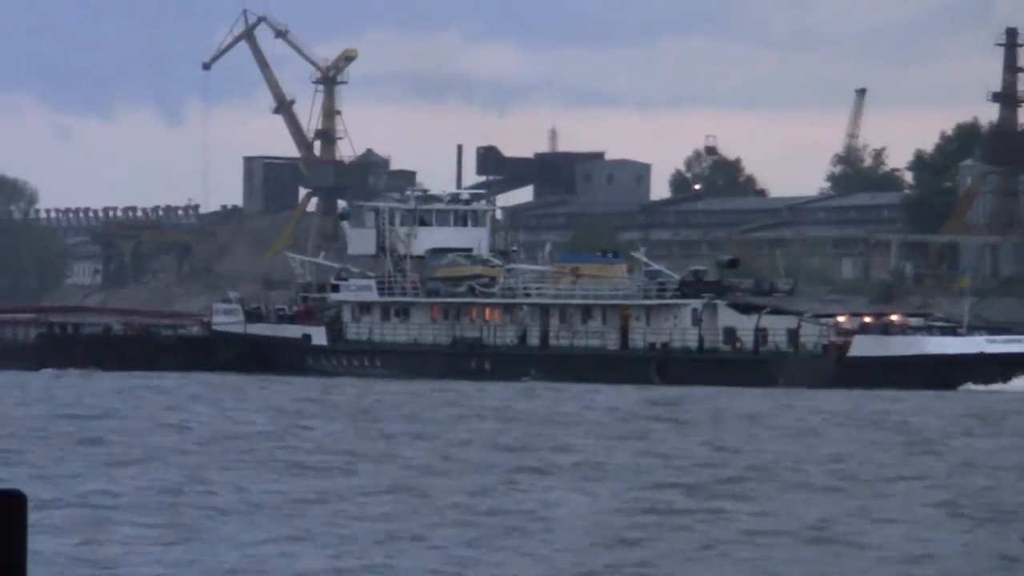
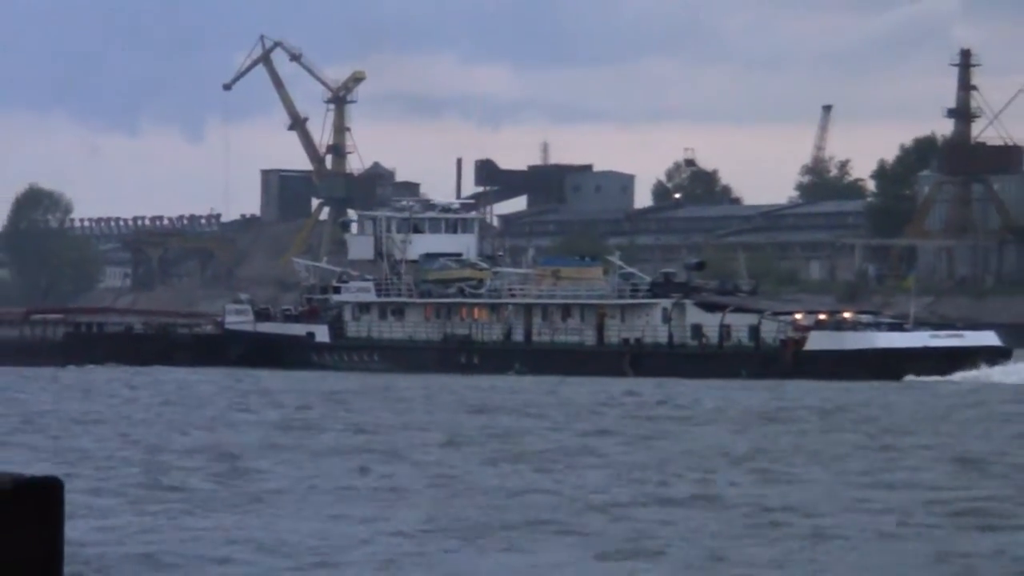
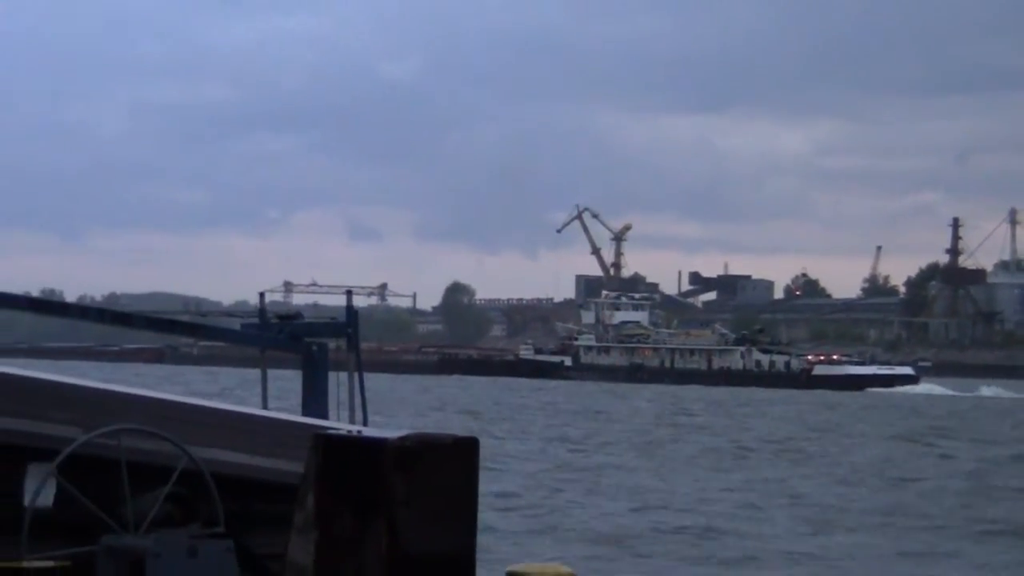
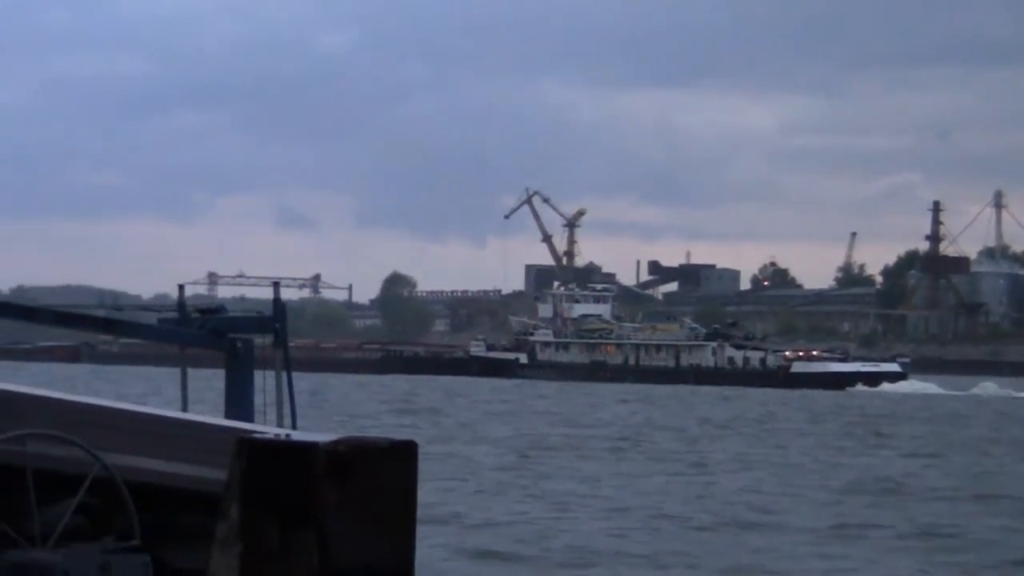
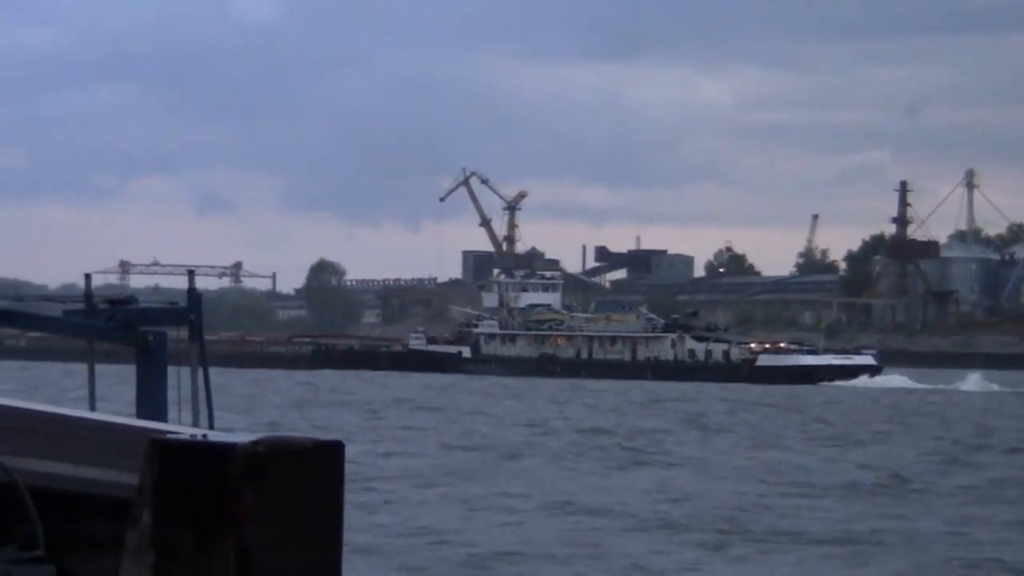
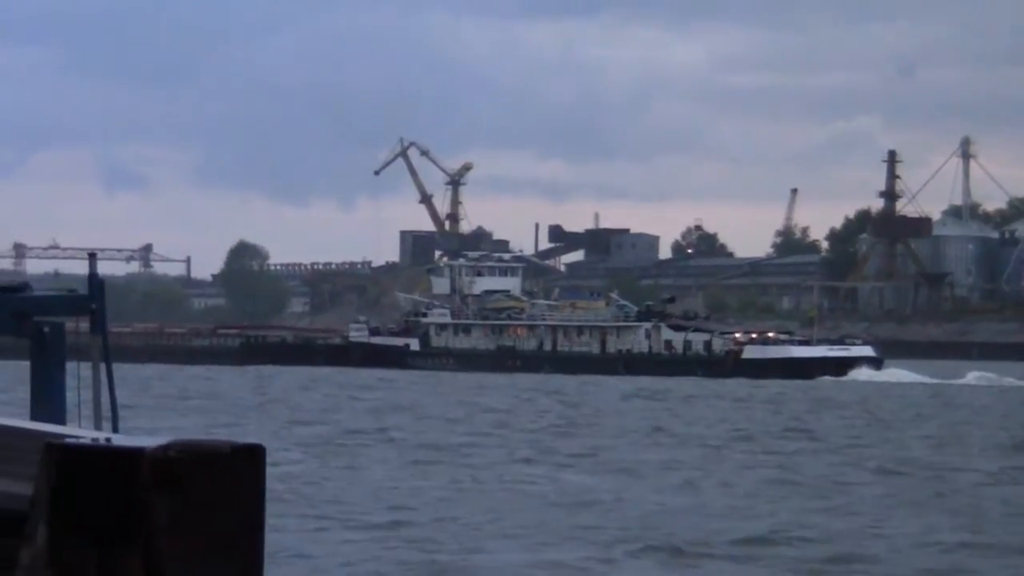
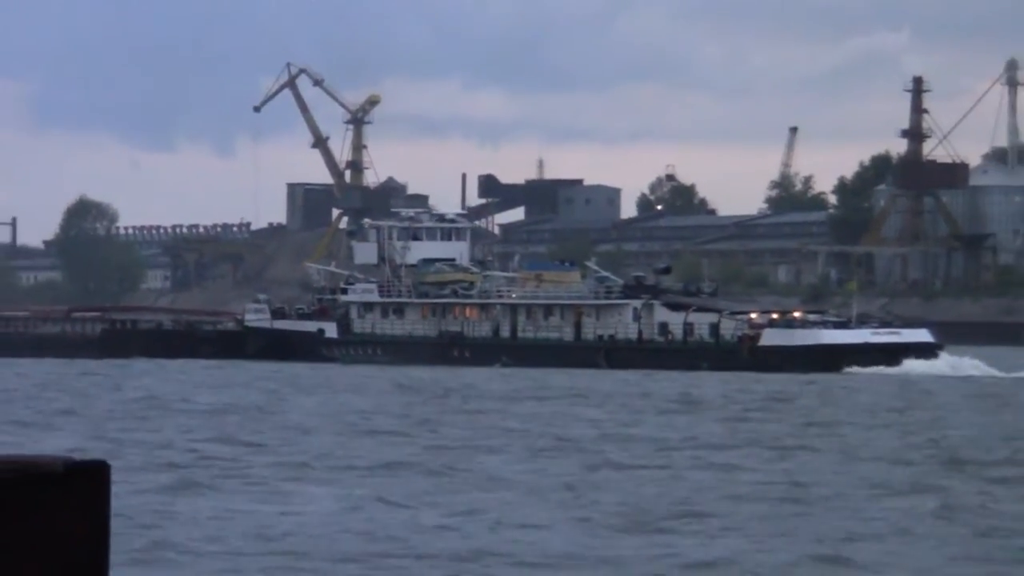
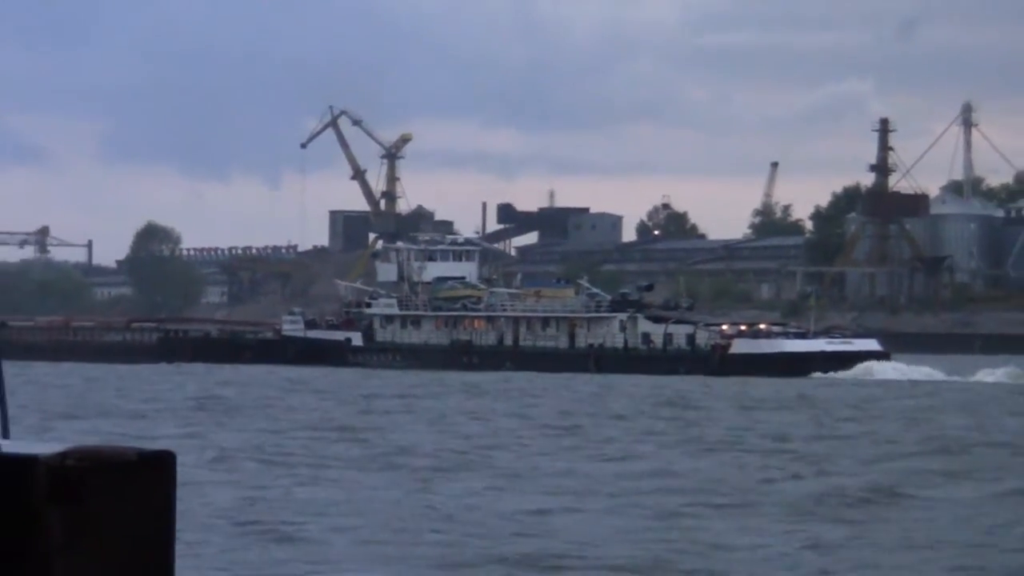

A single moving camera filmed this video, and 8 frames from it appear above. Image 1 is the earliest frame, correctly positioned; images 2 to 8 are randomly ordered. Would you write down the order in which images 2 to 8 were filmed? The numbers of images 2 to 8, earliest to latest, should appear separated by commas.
2, 7, 8, 6, 5, 4, 3
